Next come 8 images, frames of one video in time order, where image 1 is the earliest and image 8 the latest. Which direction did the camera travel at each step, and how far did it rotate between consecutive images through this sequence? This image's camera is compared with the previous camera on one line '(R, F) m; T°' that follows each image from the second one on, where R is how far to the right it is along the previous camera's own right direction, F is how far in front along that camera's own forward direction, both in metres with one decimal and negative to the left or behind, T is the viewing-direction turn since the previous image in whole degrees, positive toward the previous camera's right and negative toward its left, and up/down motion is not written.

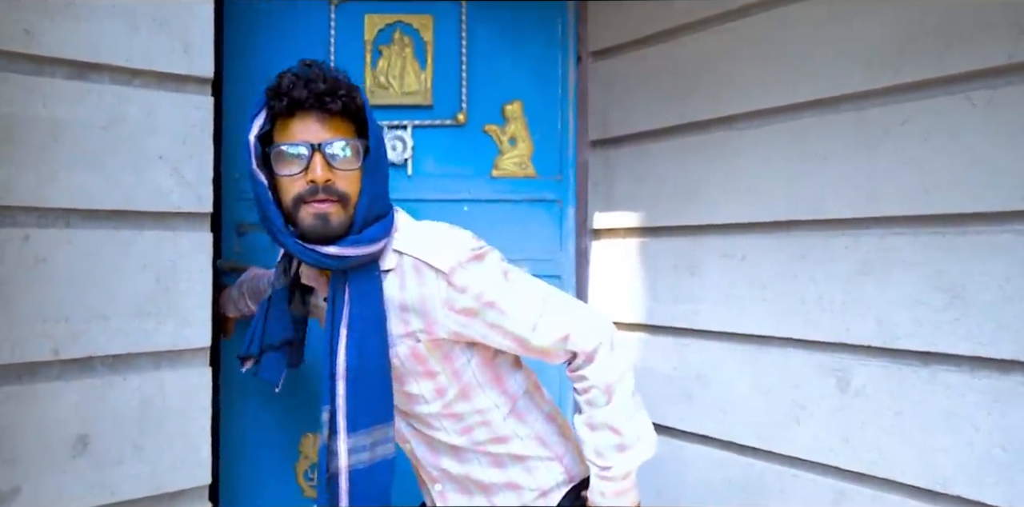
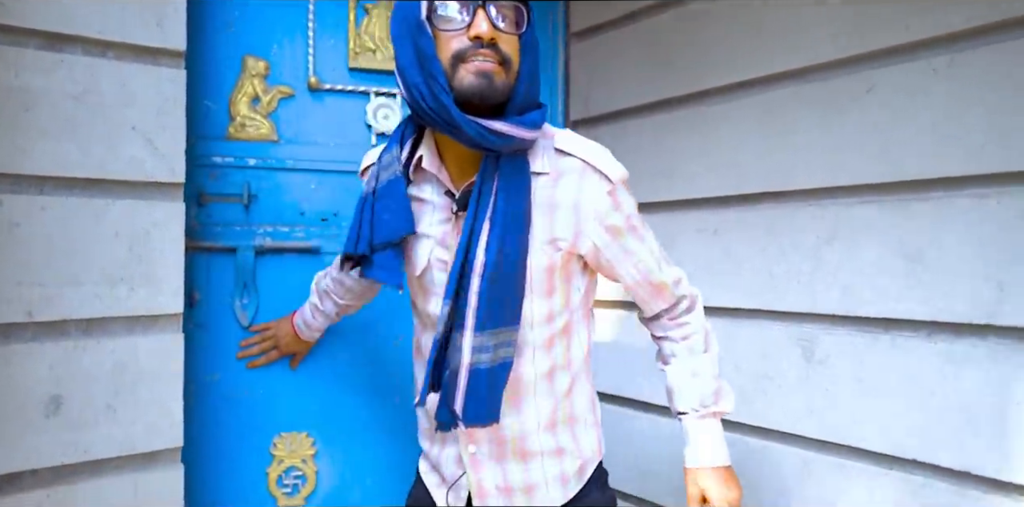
(+0.1, 0.0) m; -1°
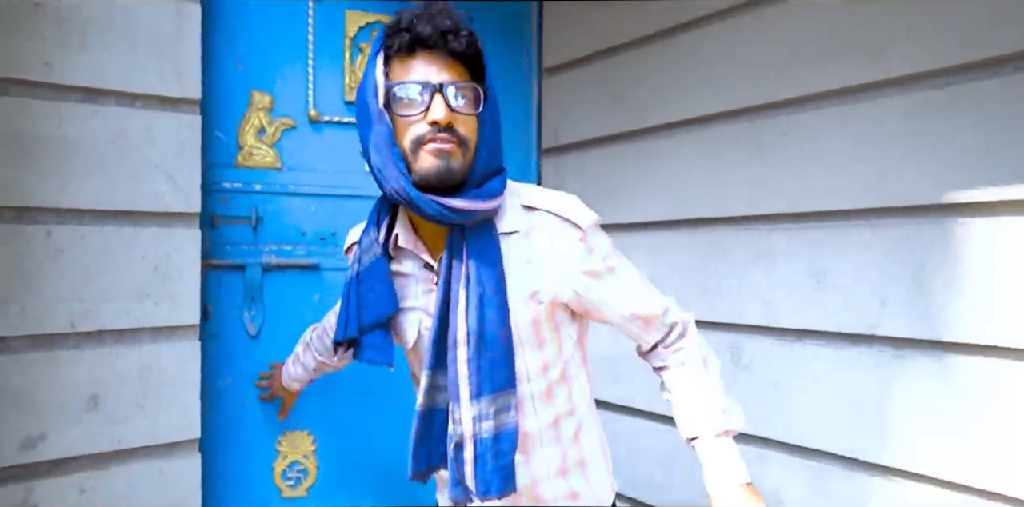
(+0.1, -0.2) m; 0°
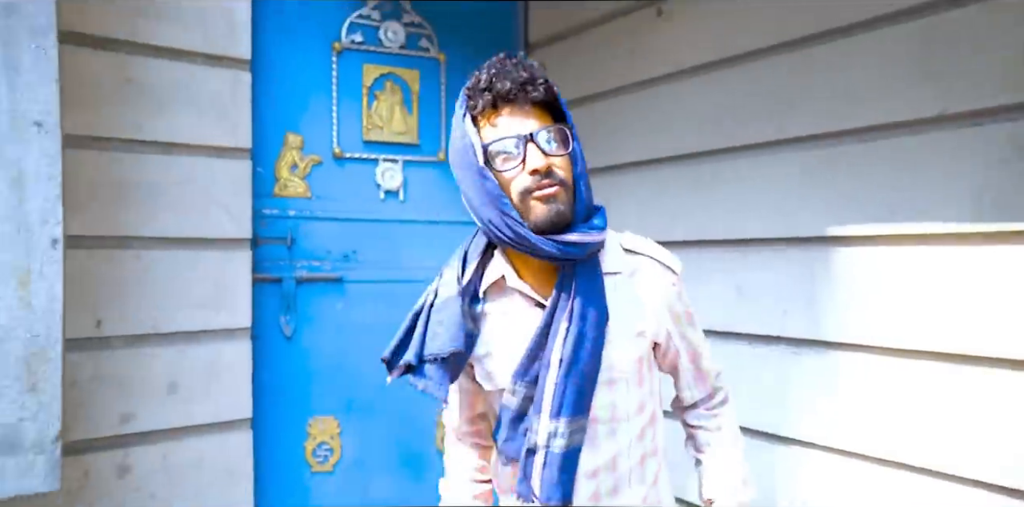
(0.0, -0.4) m; 0°
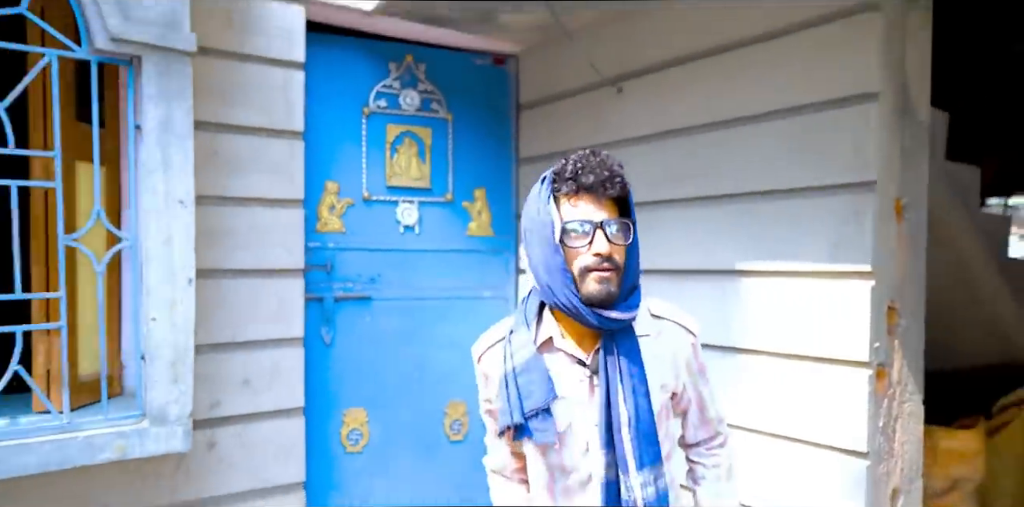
(0.0, -0.6) m; 0°
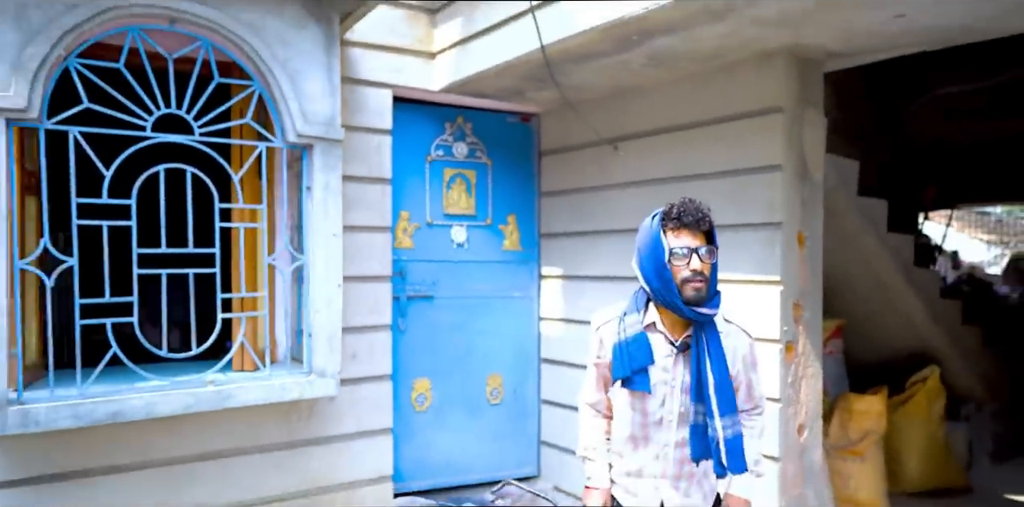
(-0.1, -1.0) m; 0°
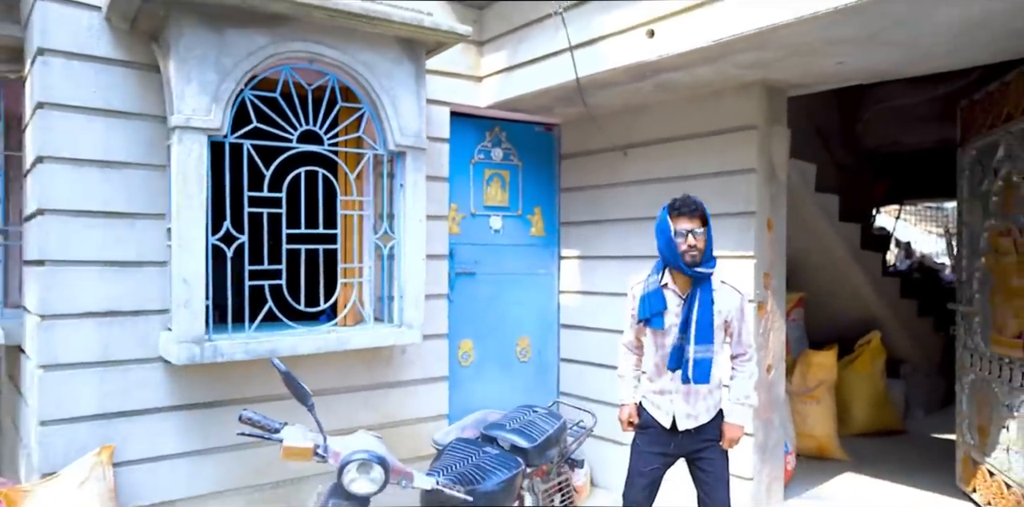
(-0.3, -0.9) m; +2°
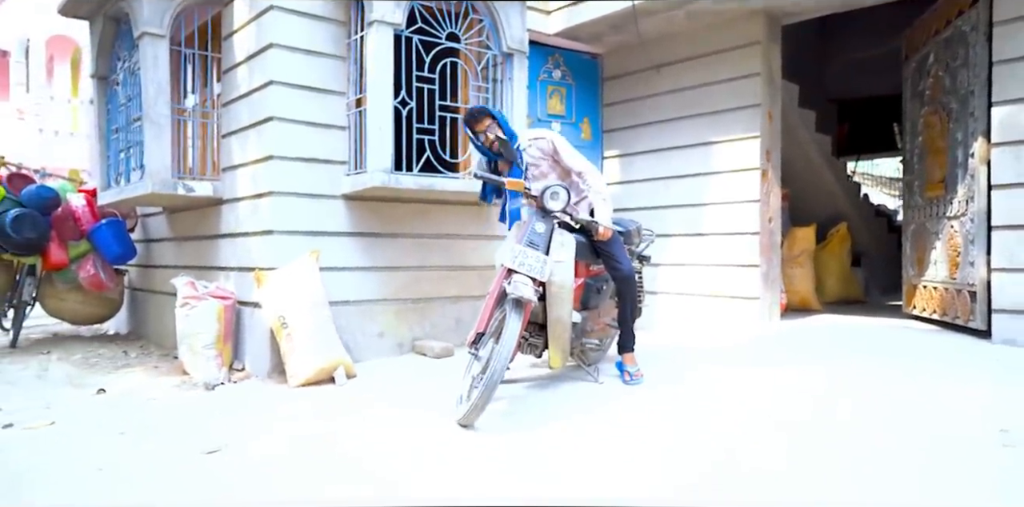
(-0.8, -1.3) m; +3°
